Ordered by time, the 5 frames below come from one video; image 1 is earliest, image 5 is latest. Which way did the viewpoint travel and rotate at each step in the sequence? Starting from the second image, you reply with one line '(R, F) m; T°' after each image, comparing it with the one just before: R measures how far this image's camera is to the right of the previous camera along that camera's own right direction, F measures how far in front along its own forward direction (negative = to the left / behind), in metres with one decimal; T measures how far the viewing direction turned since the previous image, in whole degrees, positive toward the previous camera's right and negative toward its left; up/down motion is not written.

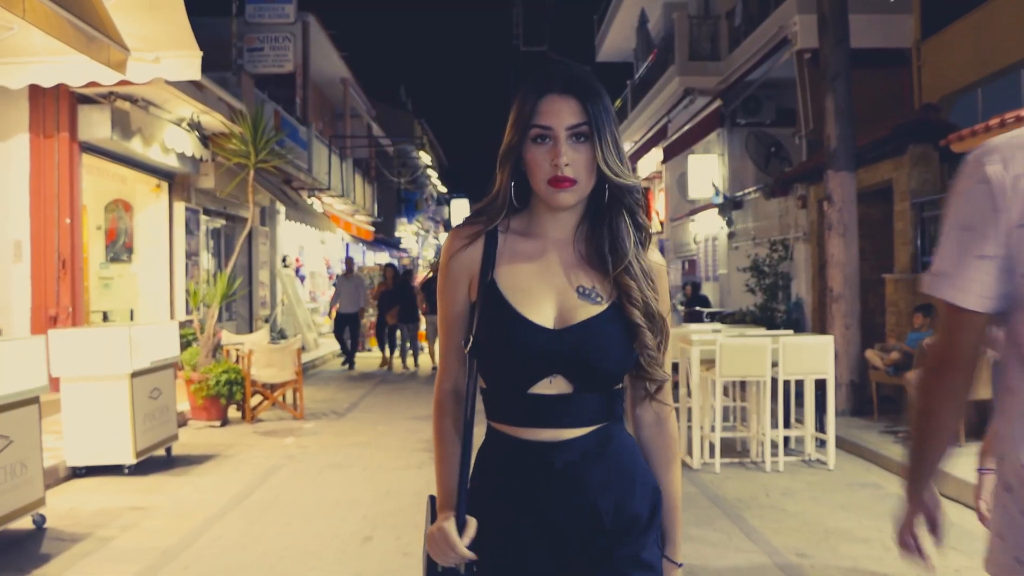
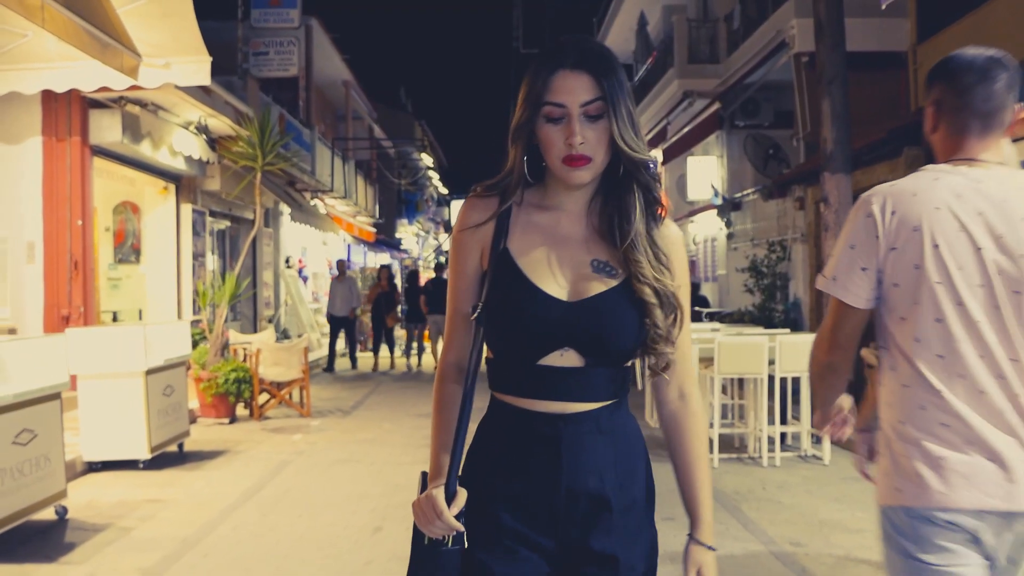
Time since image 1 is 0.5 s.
(0.0, -0.2) m; 0°
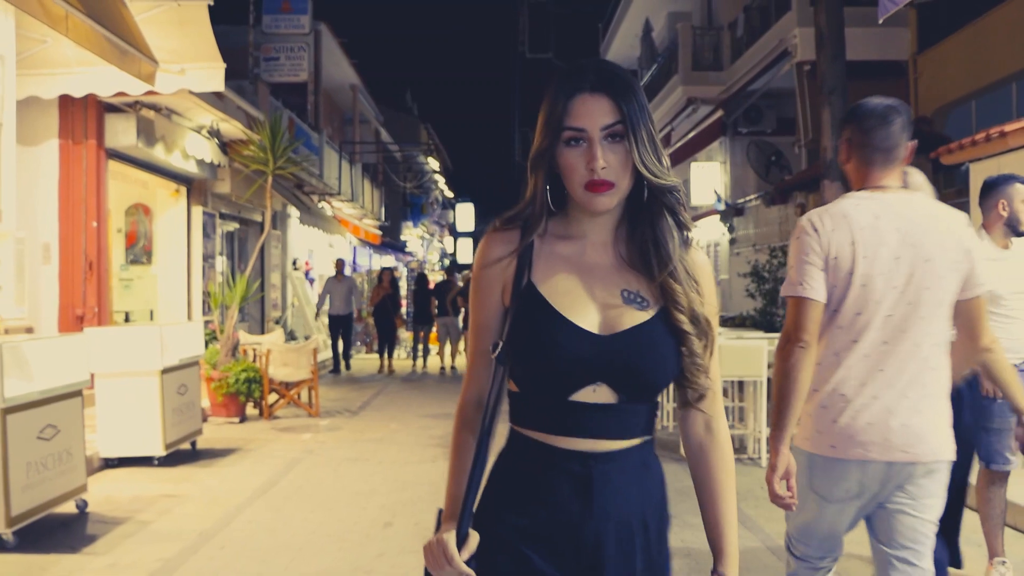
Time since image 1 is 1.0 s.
(0.0, -0.2) m; 0°
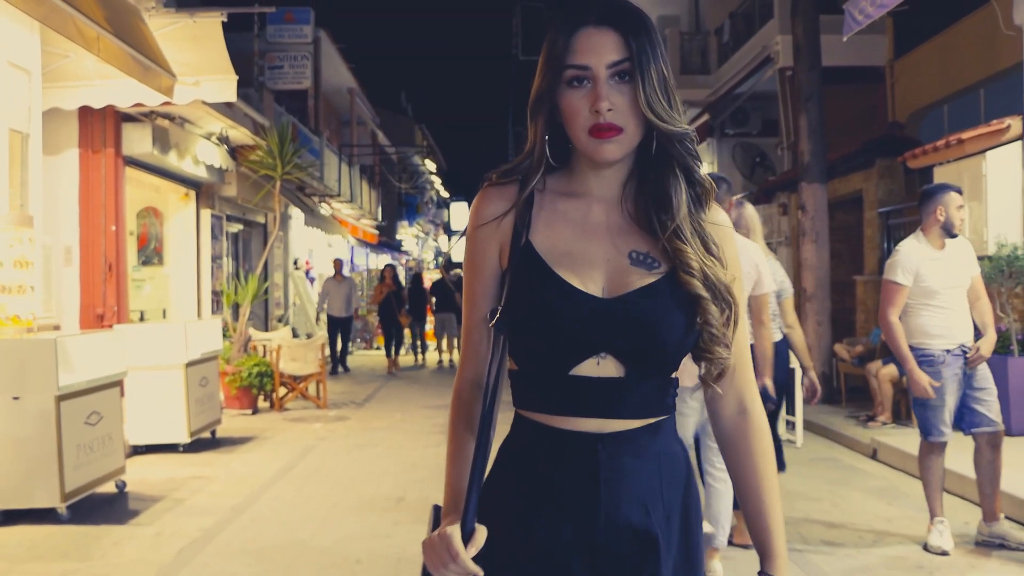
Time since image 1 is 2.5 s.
(0.0, -0.6) m; 0°
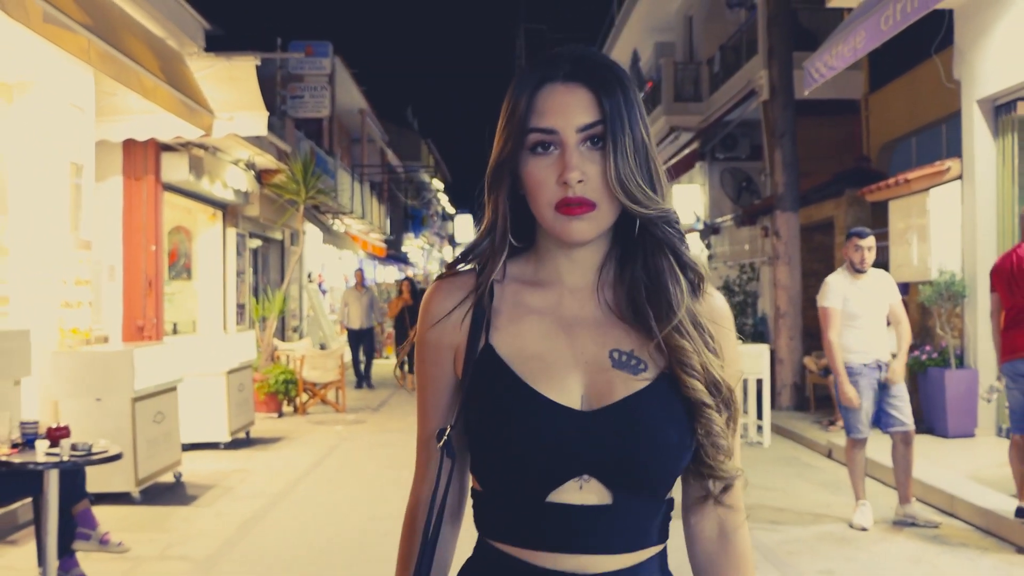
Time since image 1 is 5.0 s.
(0.0, -1.2) m; 0°
